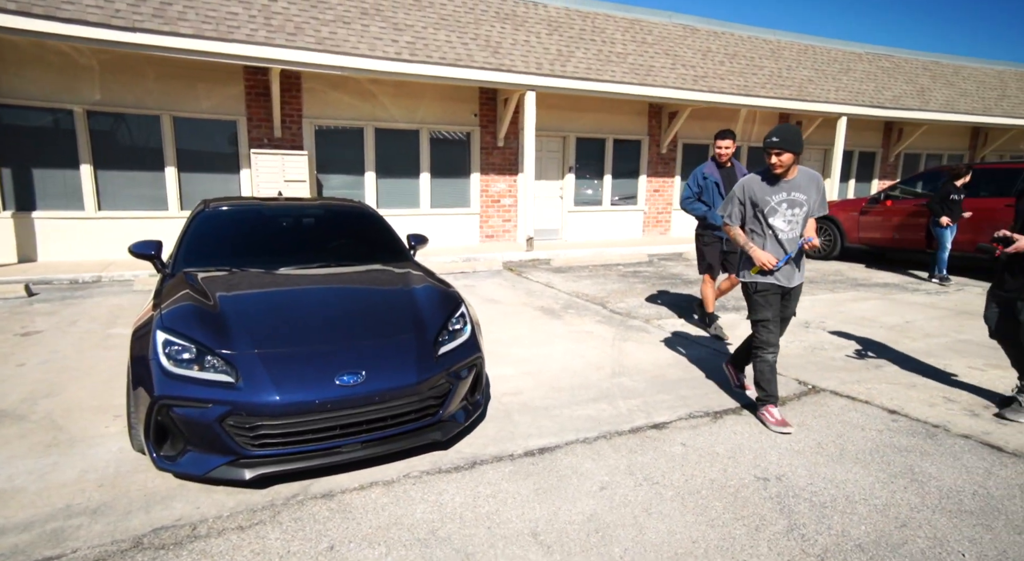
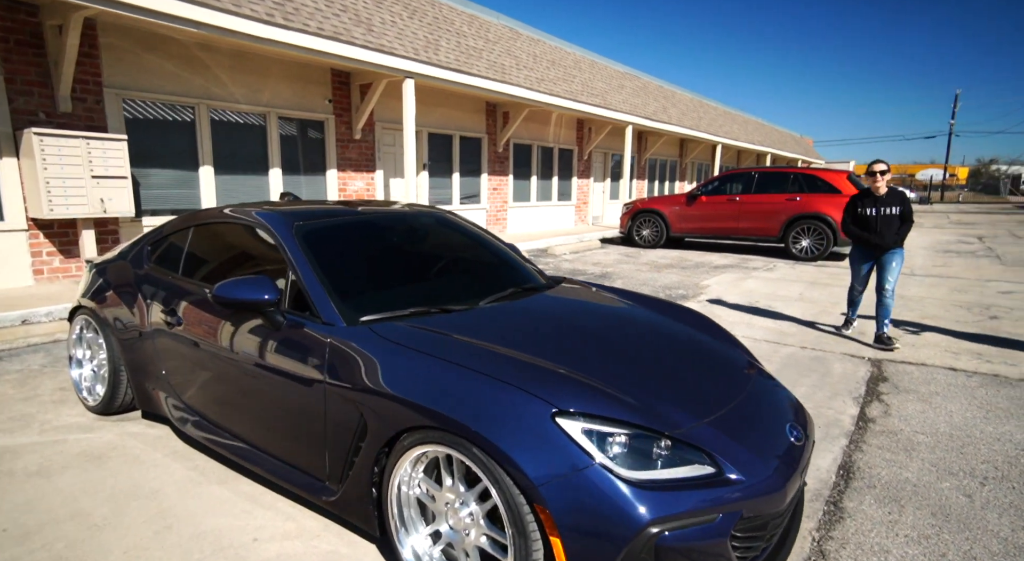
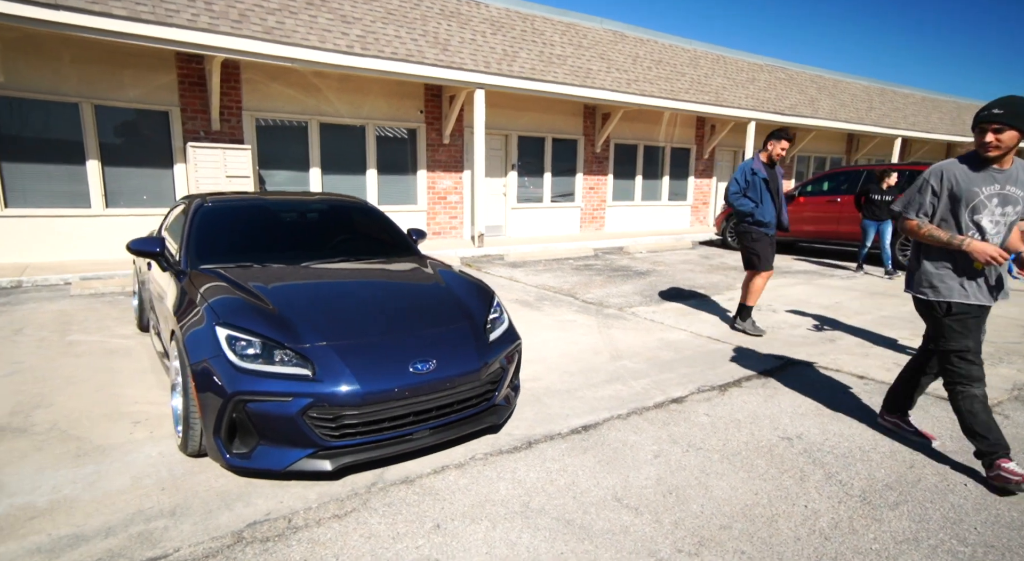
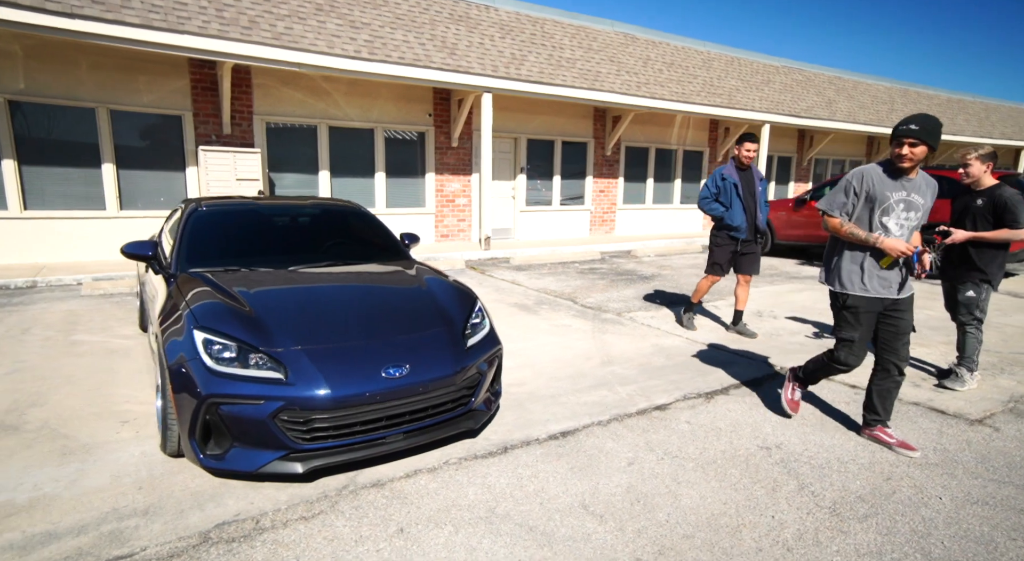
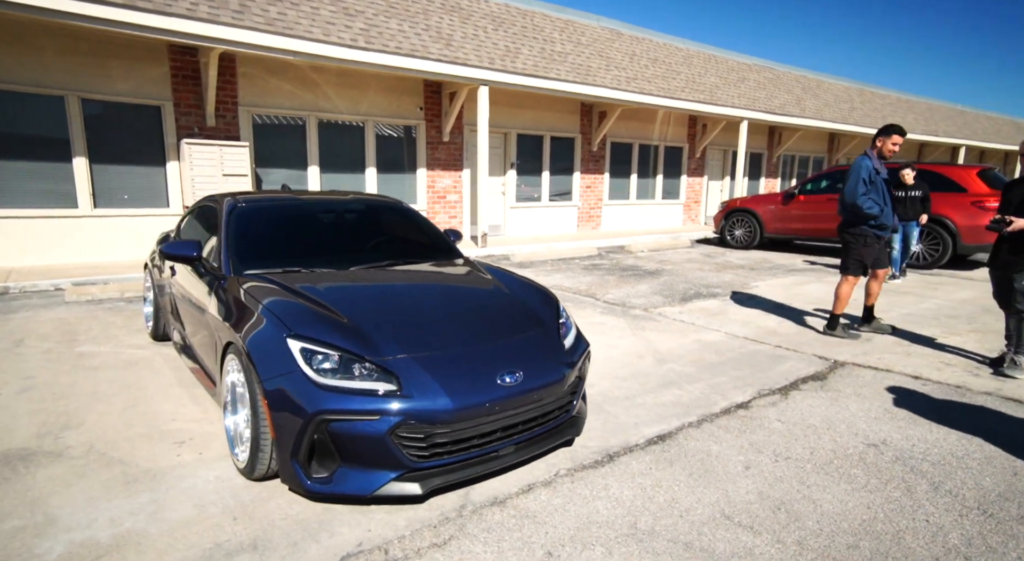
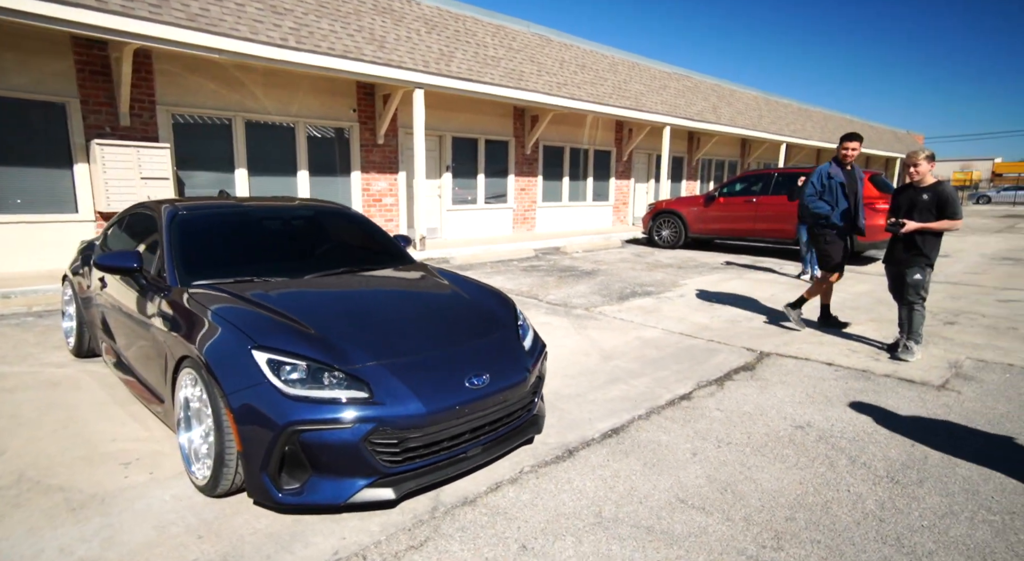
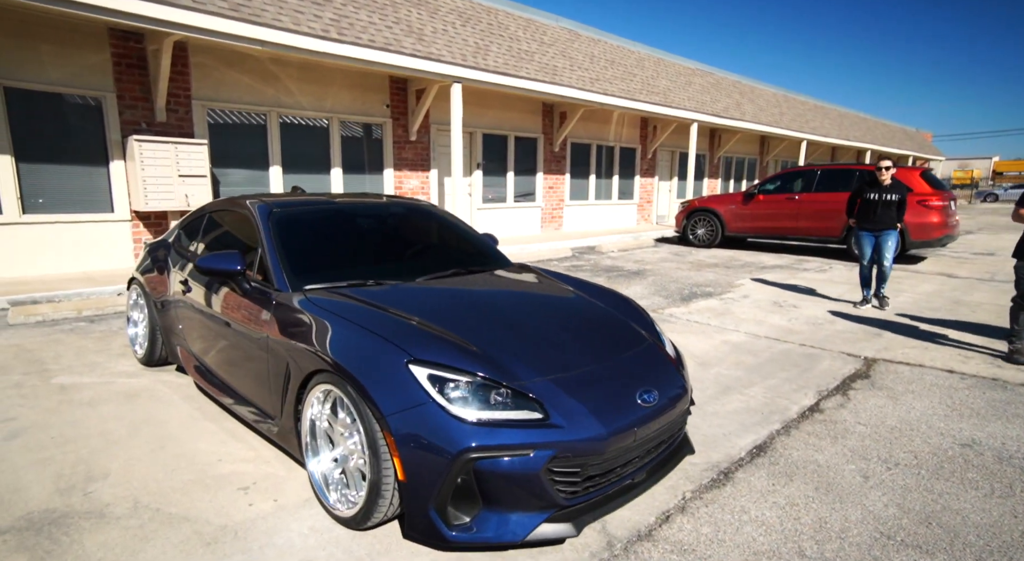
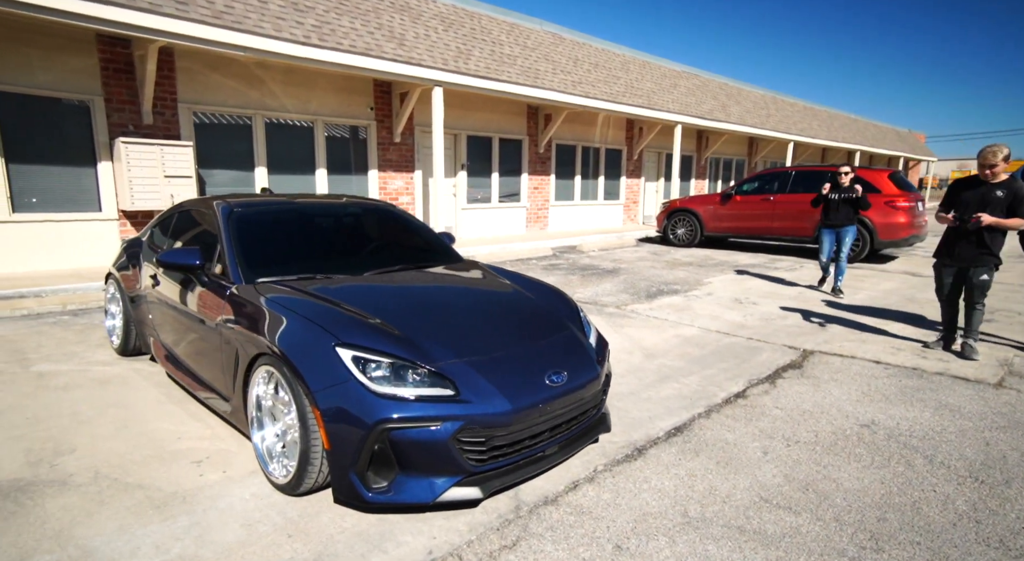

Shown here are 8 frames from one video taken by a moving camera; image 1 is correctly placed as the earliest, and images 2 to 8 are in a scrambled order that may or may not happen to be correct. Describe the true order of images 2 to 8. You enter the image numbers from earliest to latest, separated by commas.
4, 3, 5, 6, 8, 7, 2
